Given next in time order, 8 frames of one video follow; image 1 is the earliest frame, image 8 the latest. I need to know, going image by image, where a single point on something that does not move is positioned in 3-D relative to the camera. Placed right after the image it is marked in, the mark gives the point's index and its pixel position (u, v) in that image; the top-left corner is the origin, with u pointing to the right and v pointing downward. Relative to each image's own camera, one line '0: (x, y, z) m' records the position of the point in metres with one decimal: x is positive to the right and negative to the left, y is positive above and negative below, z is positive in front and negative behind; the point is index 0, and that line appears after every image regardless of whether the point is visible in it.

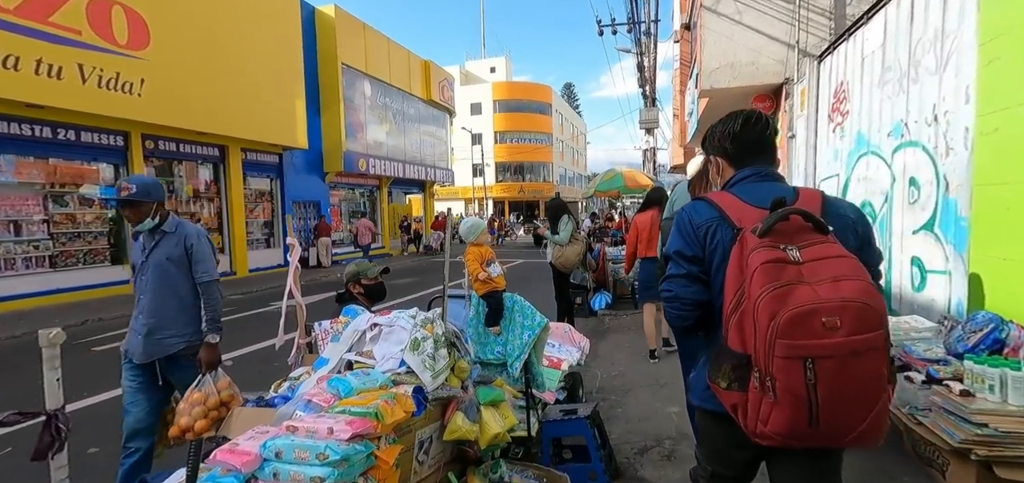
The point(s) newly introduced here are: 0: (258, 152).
0: (-7.9, +2.8, +14.8) m
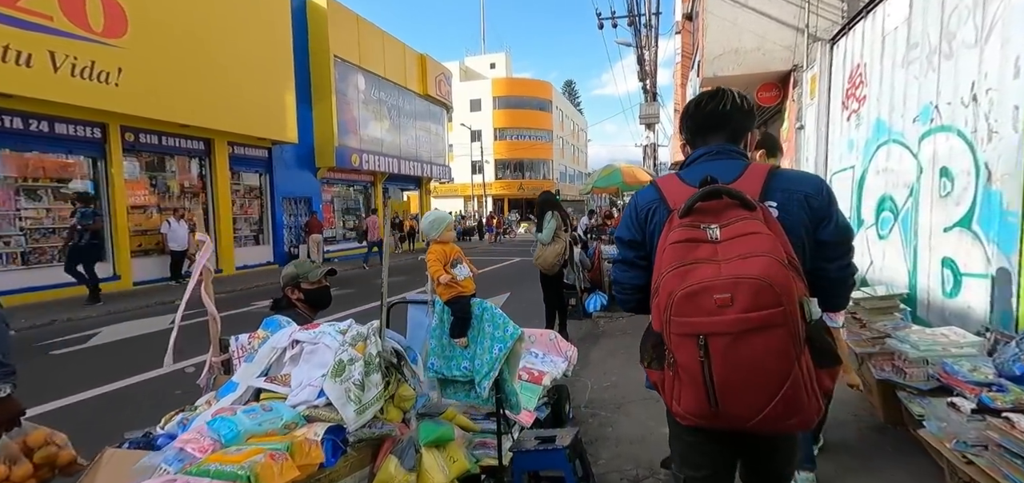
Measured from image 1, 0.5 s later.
0: (-8.1, +2.9, +14.3) m
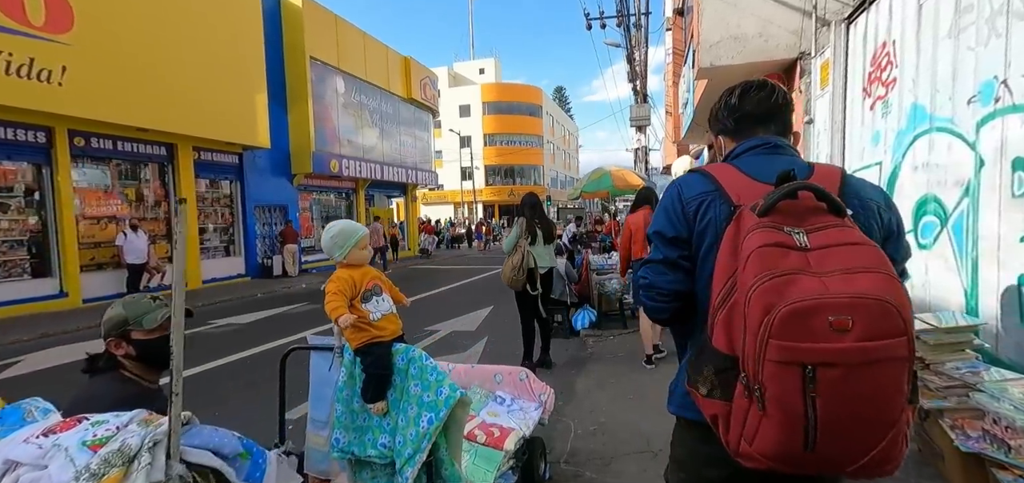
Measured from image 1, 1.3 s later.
0: (-8.5, +2.6, +13.5) m
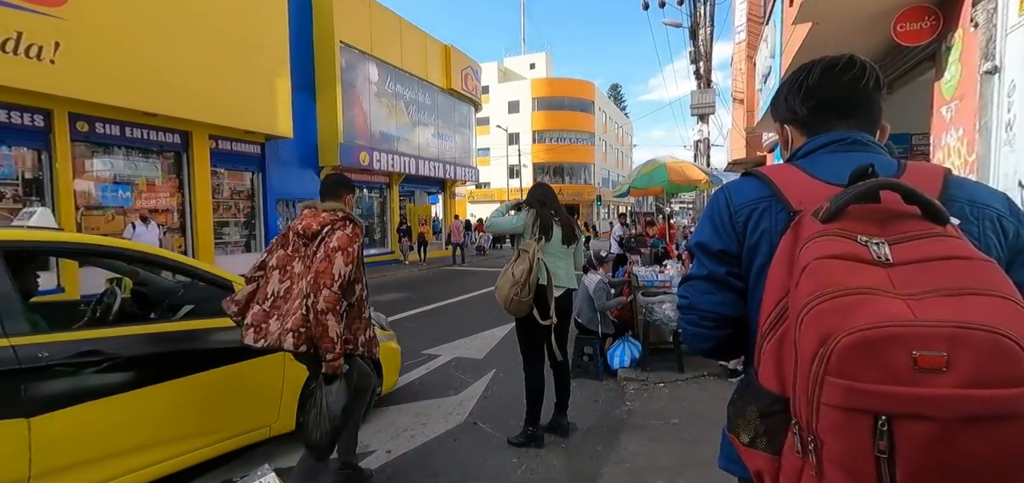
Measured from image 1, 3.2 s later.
0: (-7.5, +2.7, +12.7) m
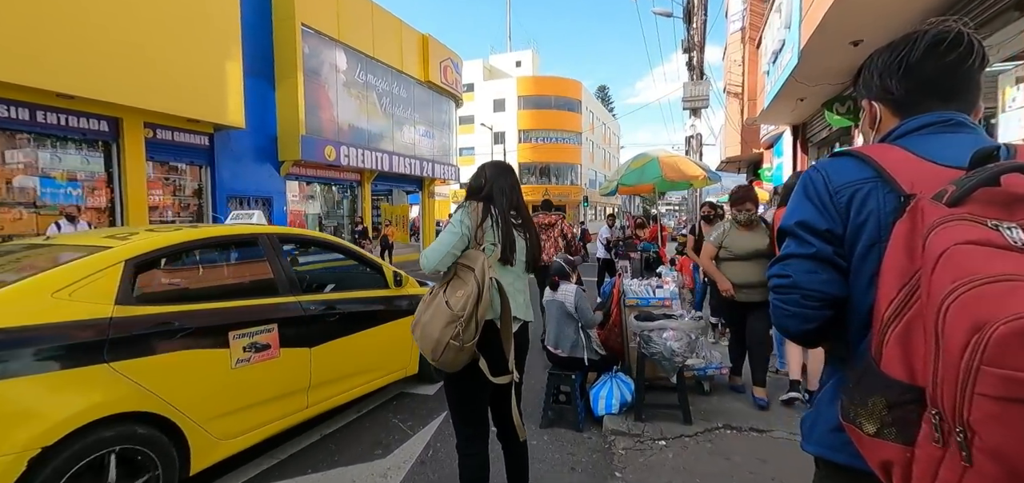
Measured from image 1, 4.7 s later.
0: (-8.0, +2.7, +11.3) m
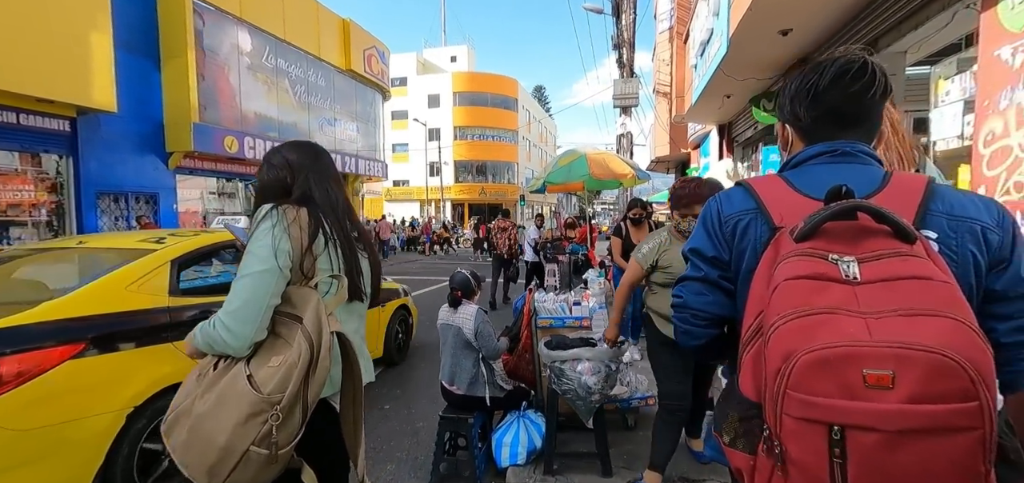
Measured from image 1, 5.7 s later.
0: (-9.7, +2.6, +9.4) m
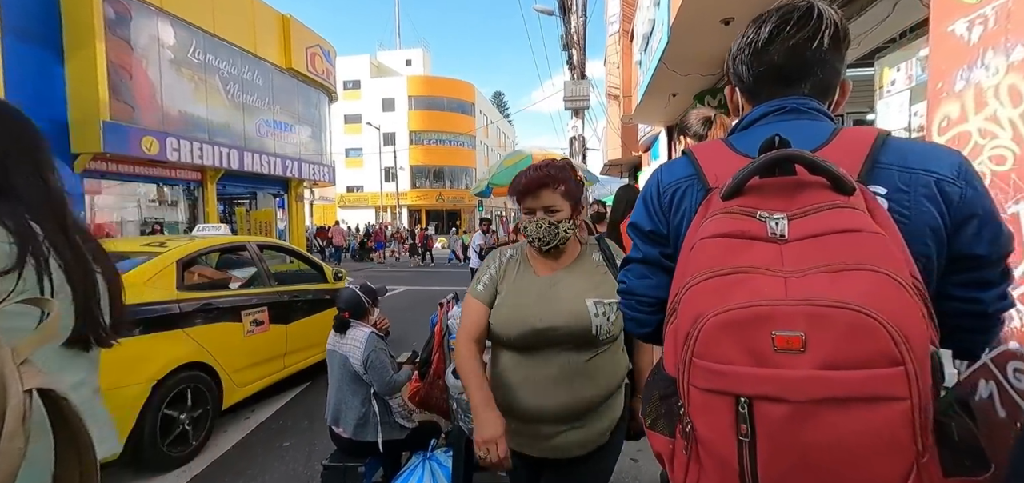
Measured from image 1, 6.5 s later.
0: (-10.8, +2.3, +8.1) m
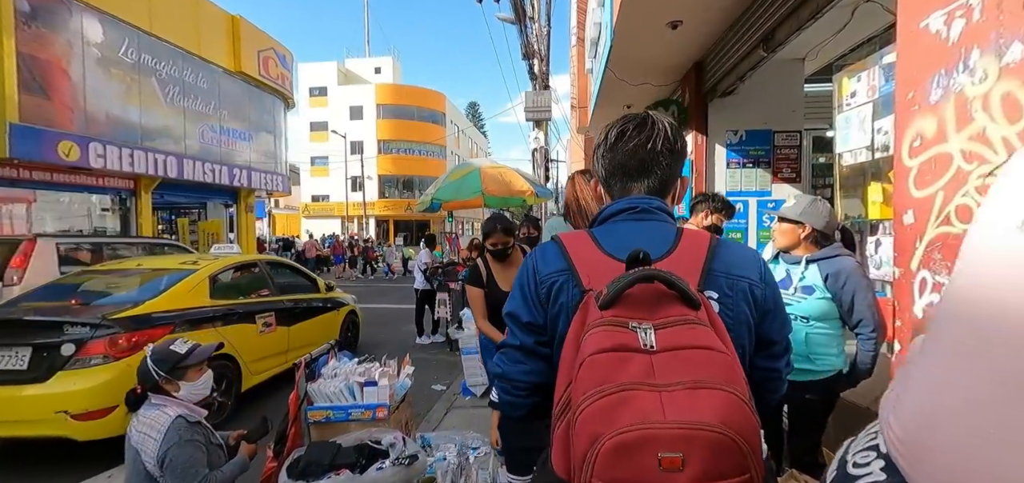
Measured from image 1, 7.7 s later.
0: (-11.6, +2.1, +6.9) m
